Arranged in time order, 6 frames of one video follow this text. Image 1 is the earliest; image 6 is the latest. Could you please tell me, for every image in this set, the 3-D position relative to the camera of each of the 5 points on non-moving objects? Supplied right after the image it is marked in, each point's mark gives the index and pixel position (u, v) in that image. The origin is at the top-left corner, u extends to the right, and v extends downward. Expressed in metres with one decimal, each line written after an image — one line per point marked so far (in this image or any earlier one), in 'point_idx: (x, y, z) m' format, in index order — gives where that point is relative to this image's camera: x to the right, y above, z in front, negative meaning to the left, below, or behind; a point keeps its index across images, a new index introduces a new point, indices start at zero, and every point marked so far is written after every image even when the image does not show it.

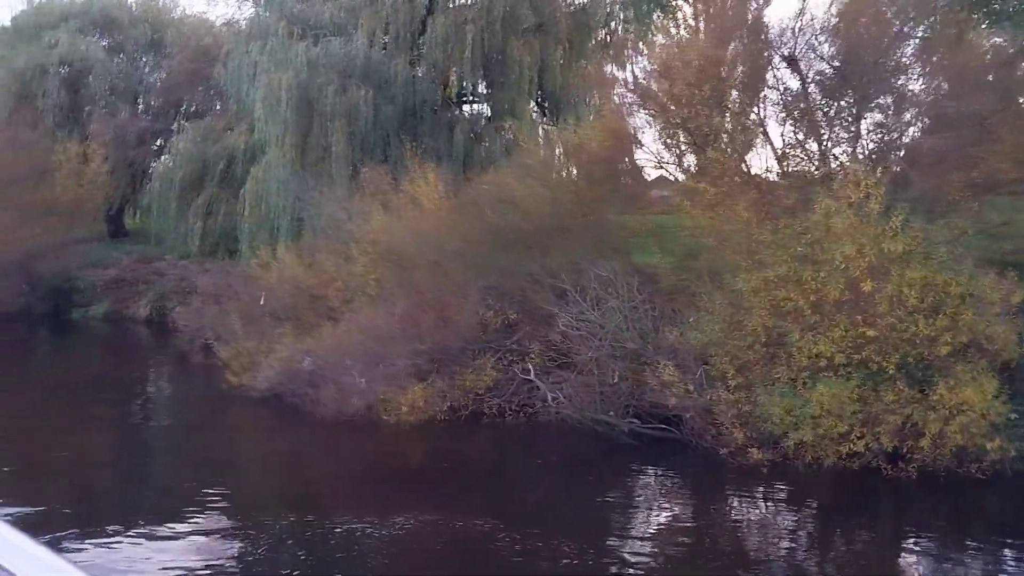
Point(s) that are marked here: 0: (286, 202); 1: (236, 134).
0: (-4.1, +1.6, +16.7) m
1: (-5.8, +3.3, +19.6) m
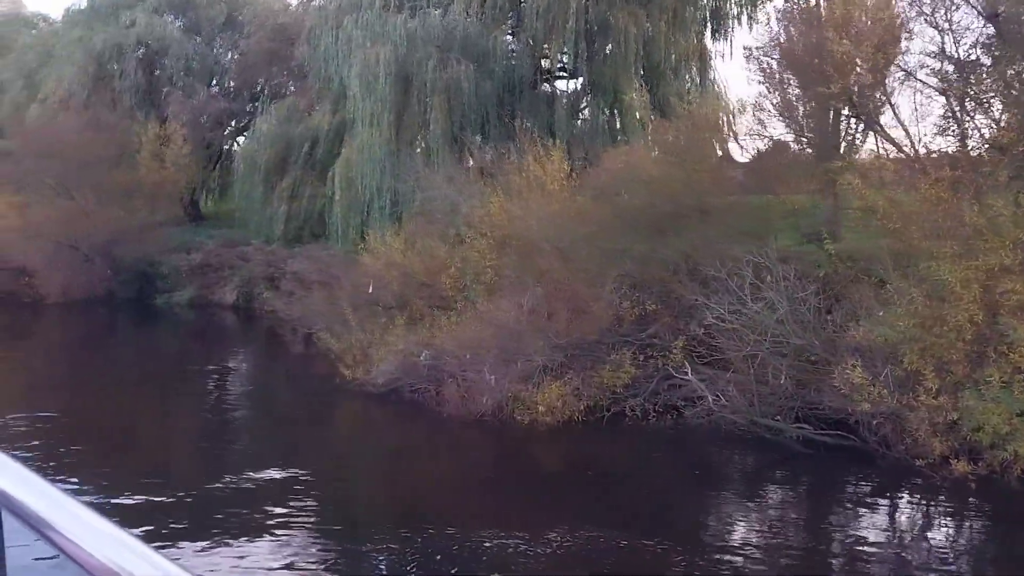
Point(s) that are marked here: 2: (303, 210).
0: (-2.2, +1.8, +15.9) m
1: (-3.9, +3.6, +18.9) m
2: (-4.5, +1.7, +19.8) m
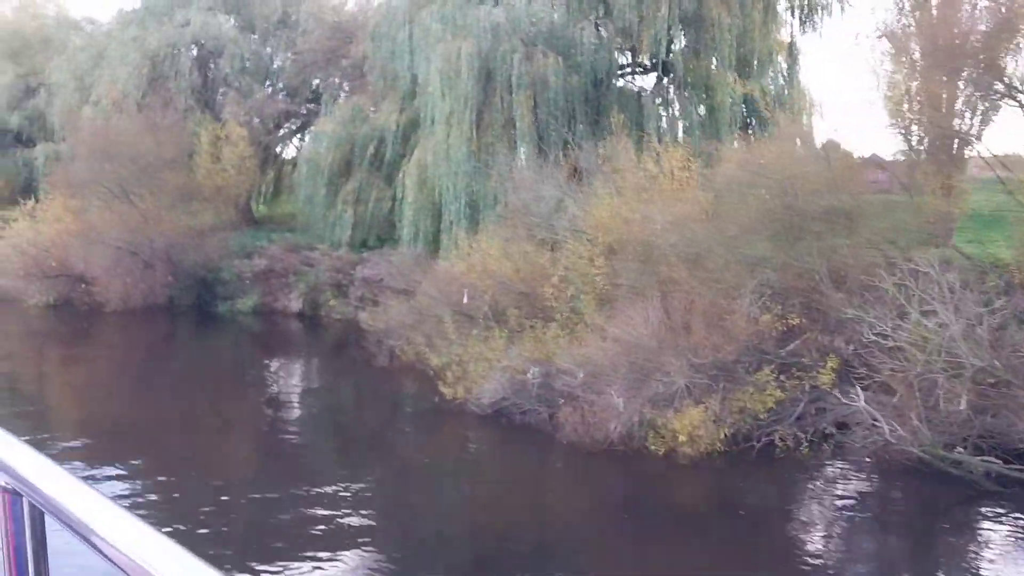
0: (-0.8, +1.7, +15.0) m
1: (-2.4, +3.4, +18.1) m
2: (-2.9, +1.5, +19.0) m
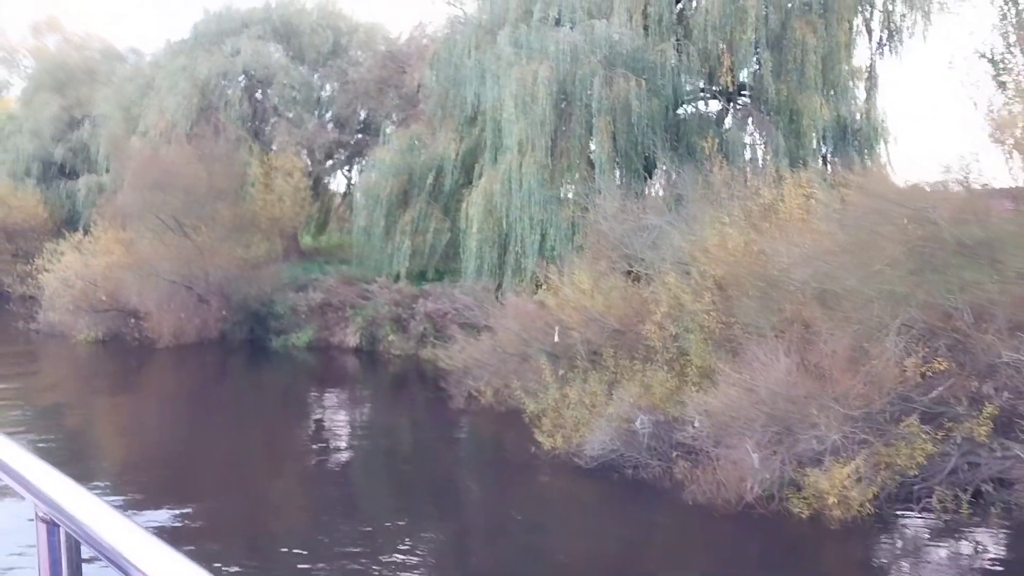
0: (+0.3, +1.1, +14.2) m
1: (-1.1, +2.8, +17.4) m
2: (-1.7, +0.9, +18.3) m
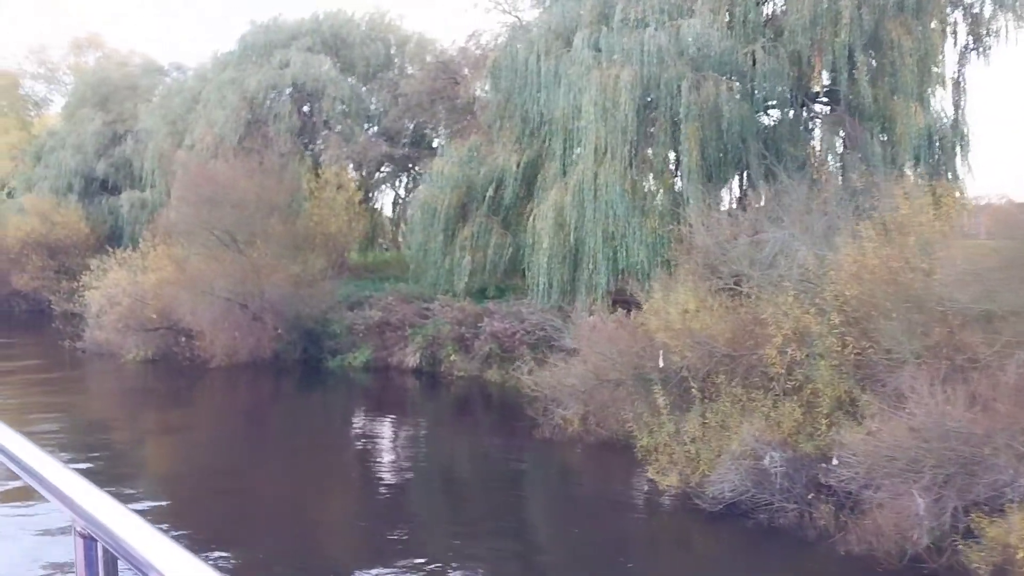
0: (+1.4, +0.9, +13.4) m
1: (+0.1, +2.5, +16.6) m
2: (-0.4, +0.5, +17.5) m
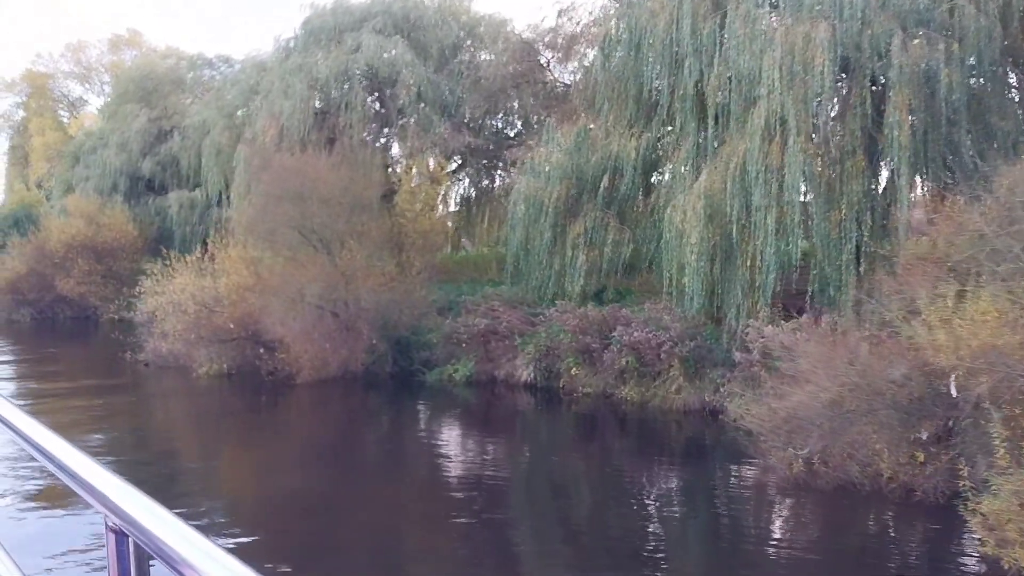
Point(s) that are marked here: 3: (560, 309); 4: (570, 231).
0: (+3.4, +0.8, +11.3) m
1: (+2.1, +2.4, +14.5) m
2: (+1.6, +0.5, +15.4) m
3: (+0.6, -0.4, +16.3) m
4: (+1.1, +1.0, +15.6) m
